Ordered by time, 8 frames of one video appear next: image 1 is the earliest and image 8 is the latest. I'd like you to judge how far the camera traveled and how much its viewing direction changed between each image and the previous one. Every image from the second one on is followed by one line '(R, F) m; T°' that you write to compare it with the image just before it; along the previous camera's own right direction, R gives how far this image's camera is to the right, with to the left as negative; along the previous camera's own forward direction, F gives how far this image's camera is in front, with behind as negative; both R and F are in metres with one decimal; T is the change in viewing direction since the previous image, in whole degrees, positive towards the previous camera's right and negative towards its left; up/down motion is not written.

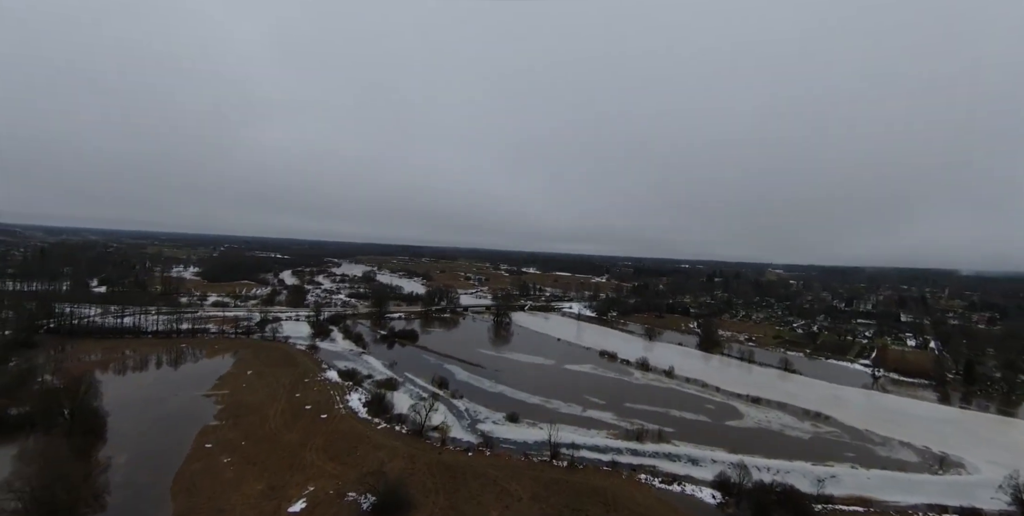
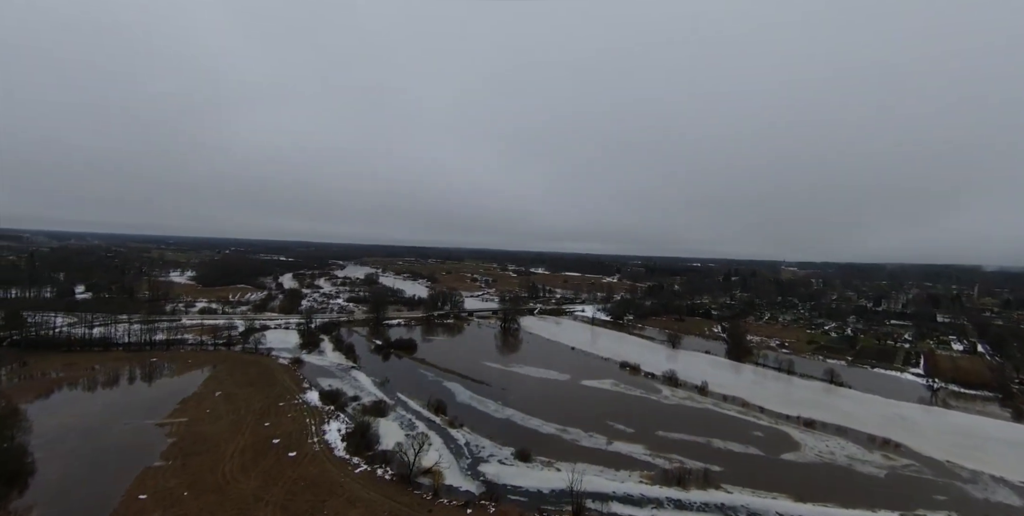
(0.0, +4.0) m; -1°
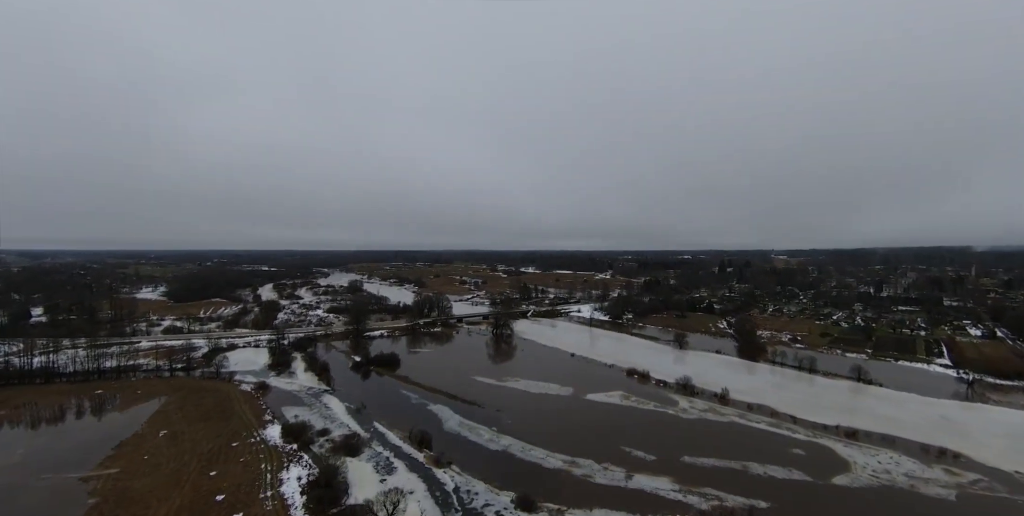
(0.0, +3.4) m; +1°
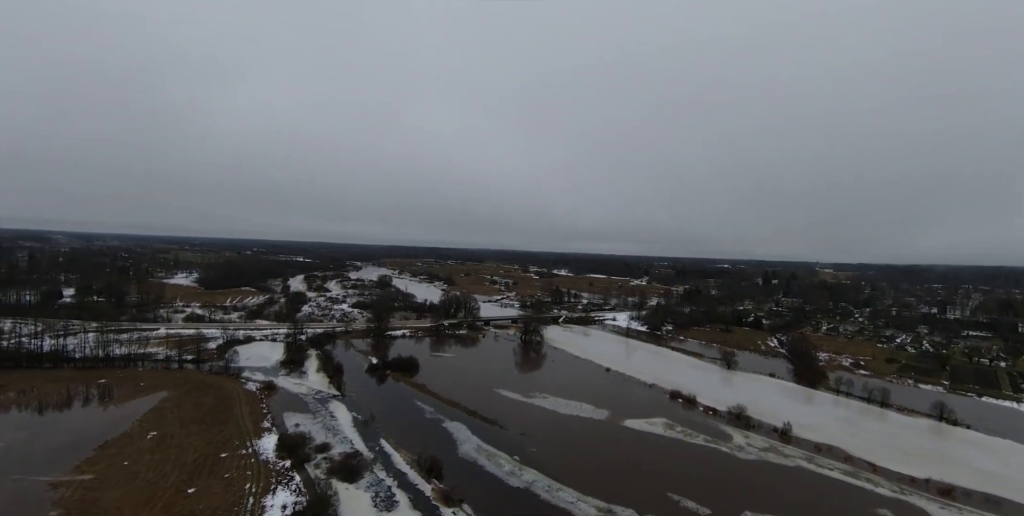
(-0.2, +2.7) m; -4°
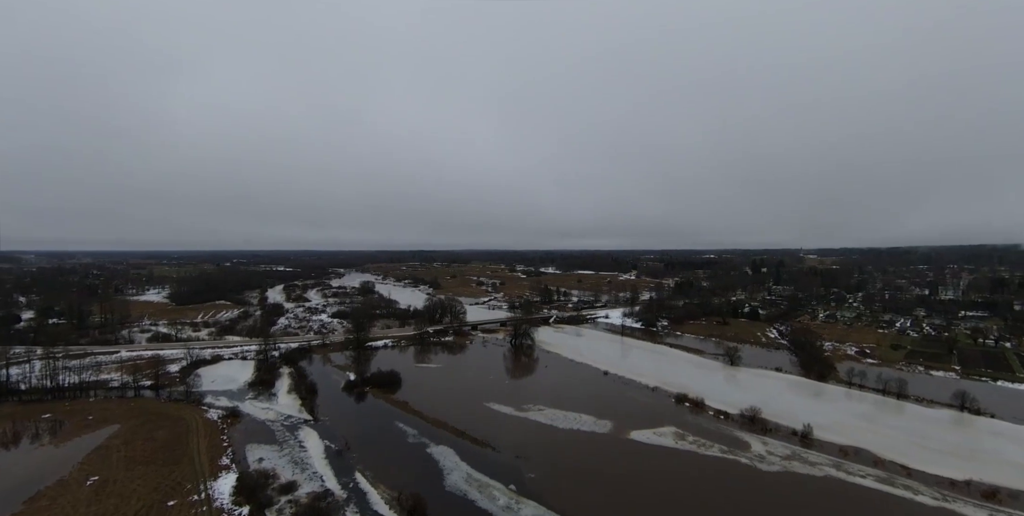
(+0.1, +2.3) m; +2°
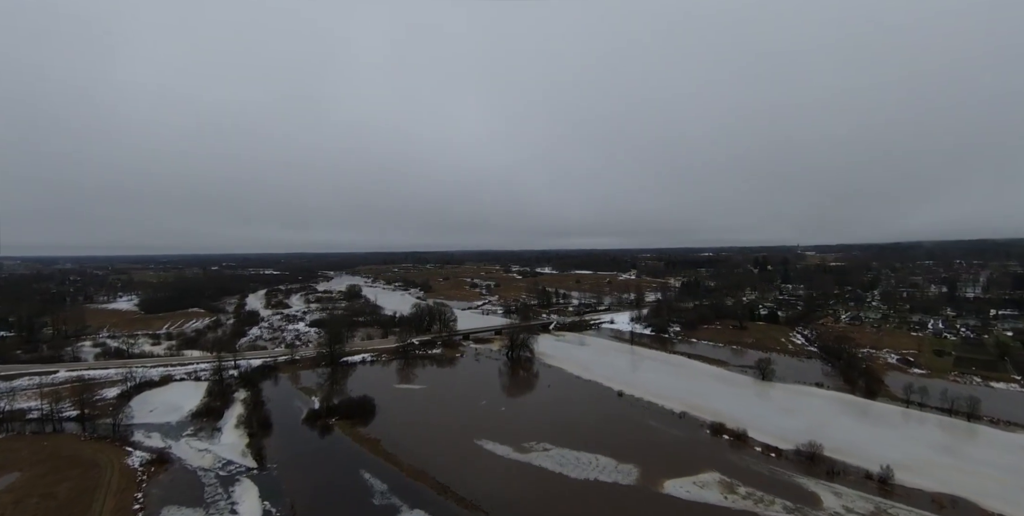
(0.0, +4.4) m; +1°
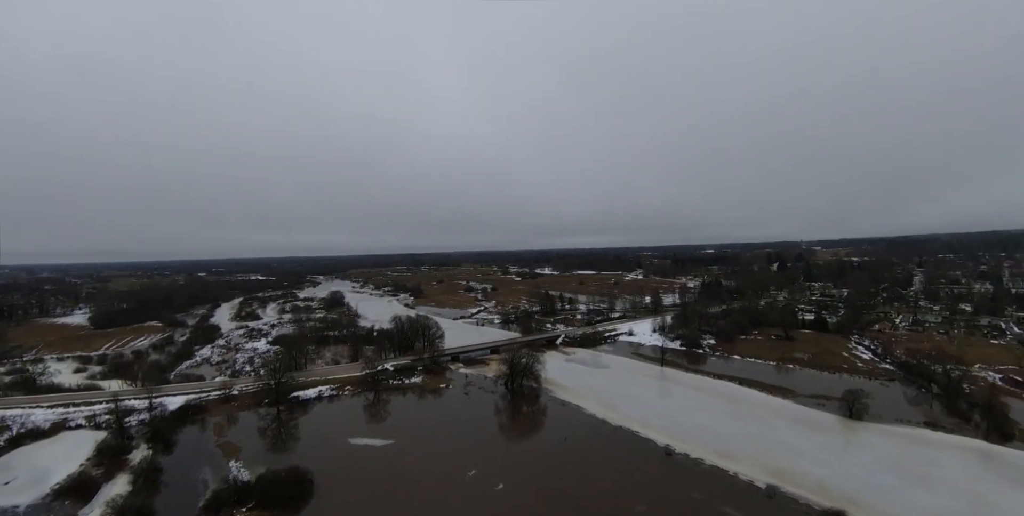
(0.0, +6.8) m; 0°
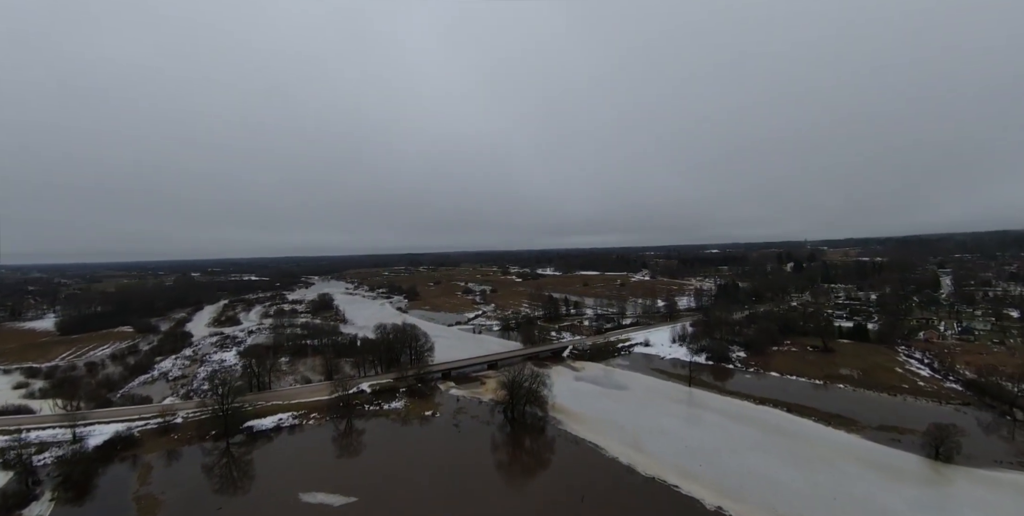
(0.0, +4.1) m; 0°
